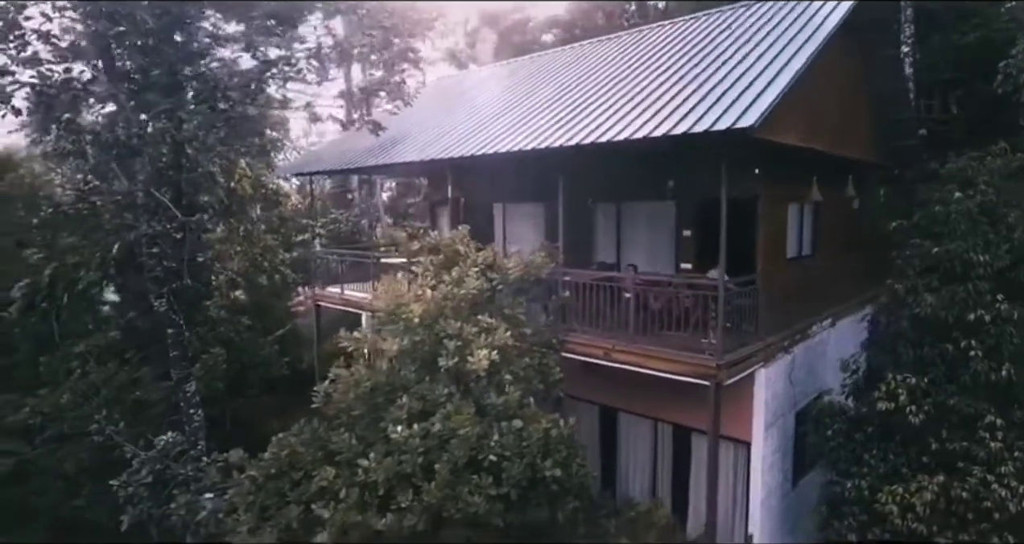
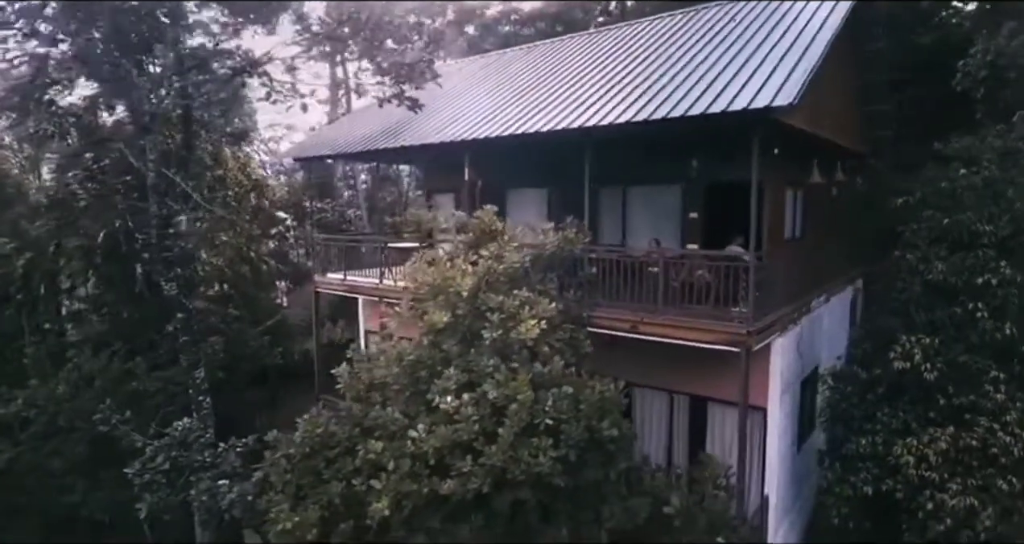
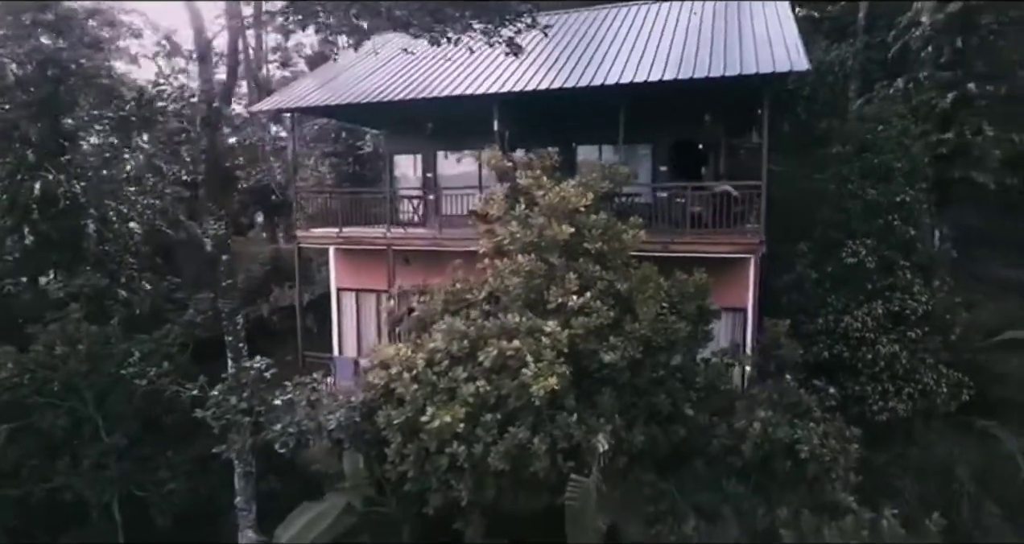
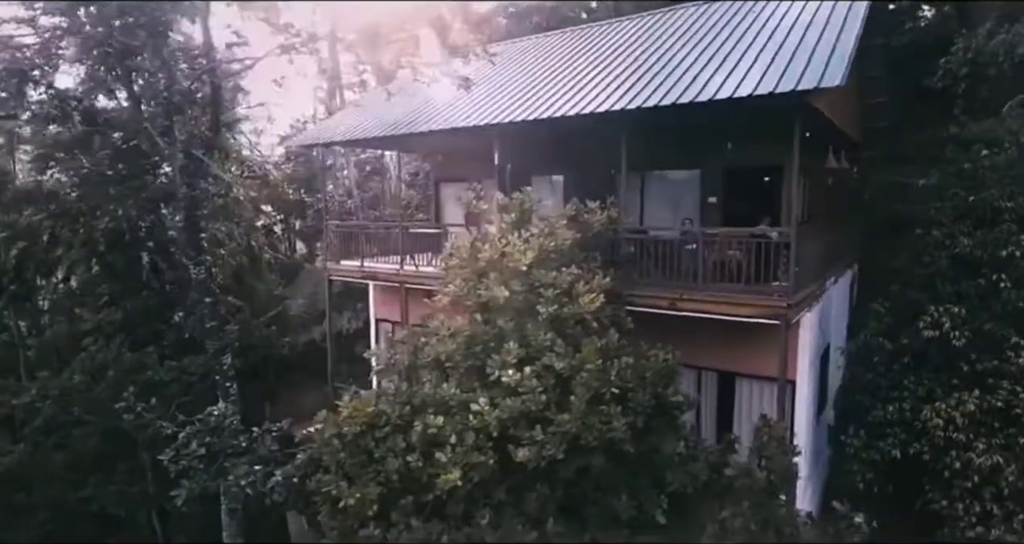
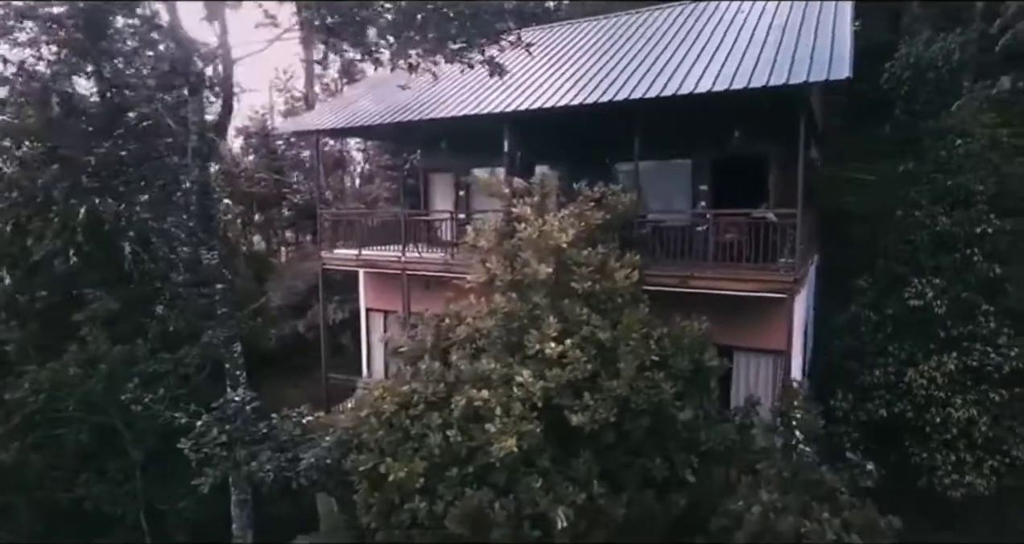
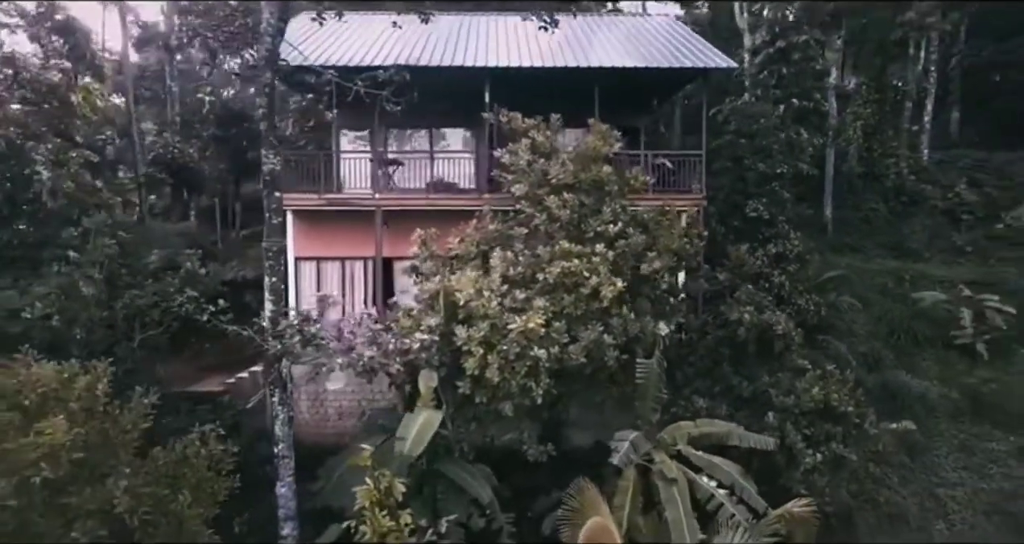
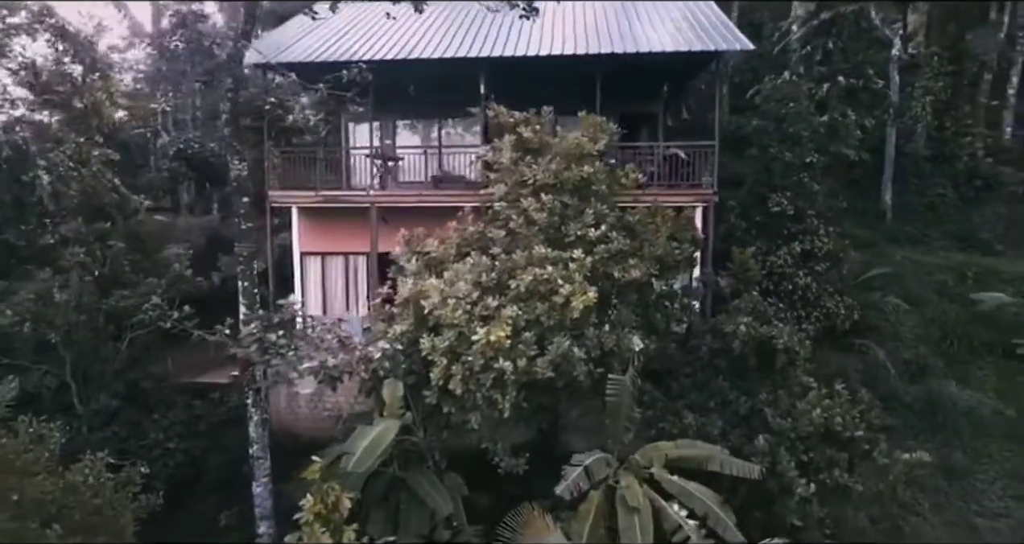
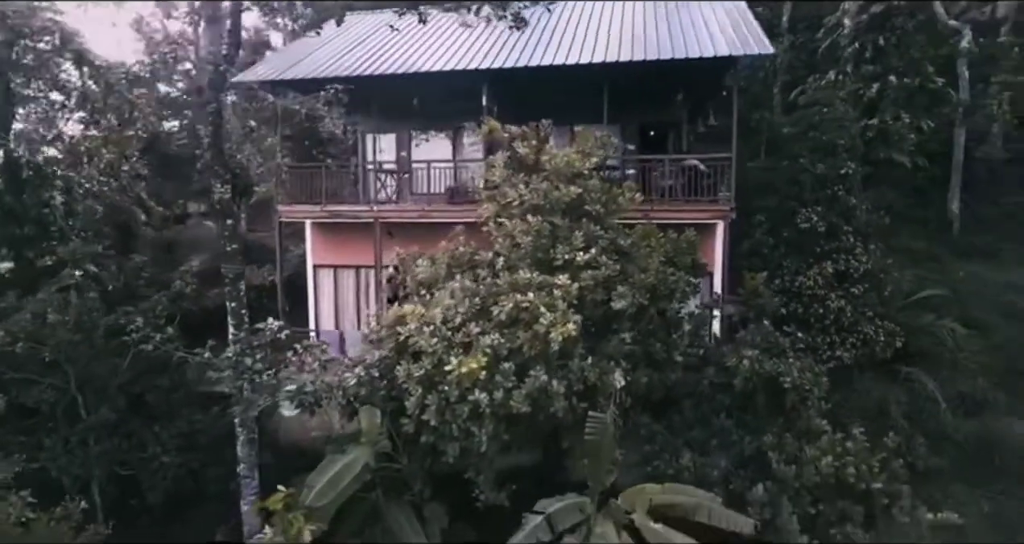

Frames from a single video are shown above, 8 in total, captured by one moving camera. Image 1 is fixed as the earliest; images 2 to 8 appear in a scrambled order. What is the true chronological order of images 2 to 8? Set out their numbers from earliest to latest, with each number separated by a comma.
2, 4, 5, 3, 8, 7, 6
